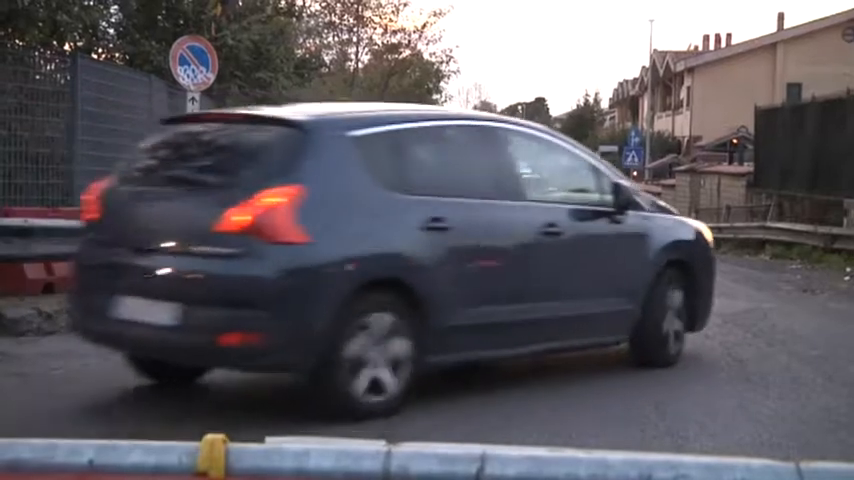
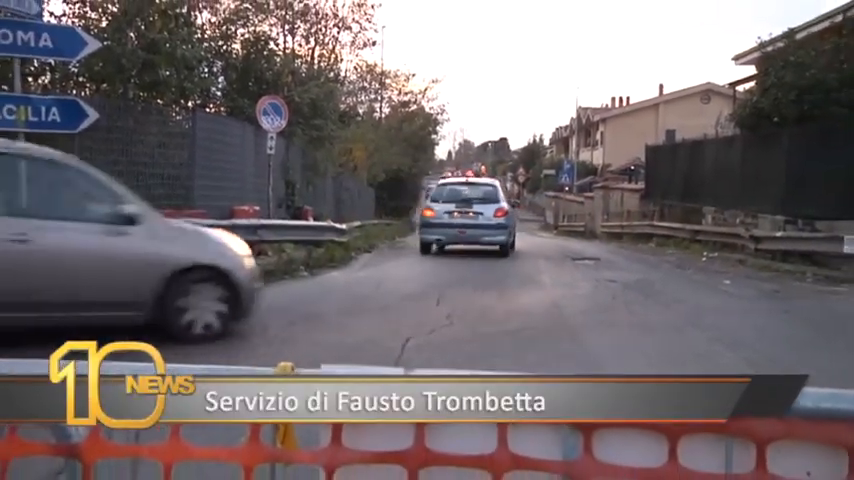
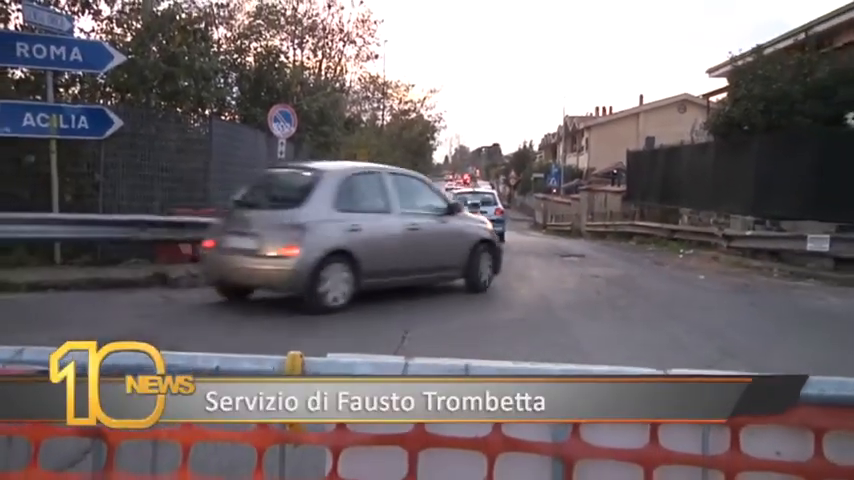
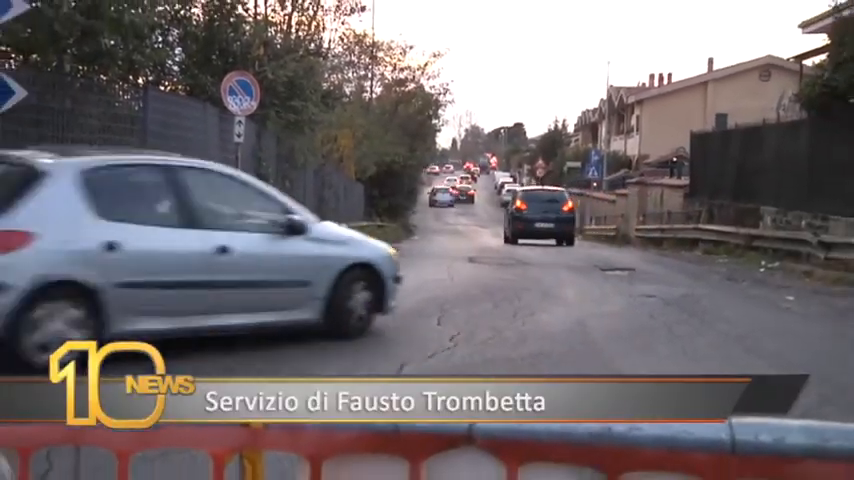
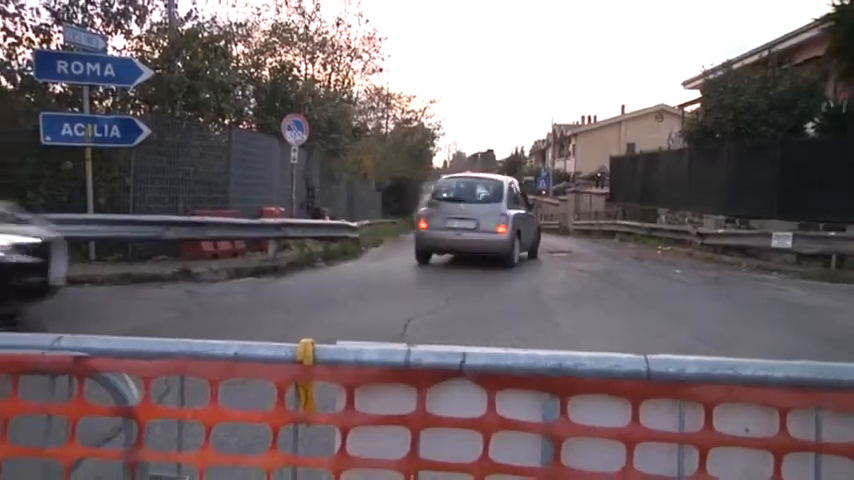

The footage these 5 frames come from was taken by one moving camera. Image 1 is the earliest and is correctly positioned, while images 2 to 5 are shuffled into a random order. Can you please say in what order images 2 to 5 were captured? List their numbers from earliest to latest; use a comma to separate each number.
4, 2, 3, 5
